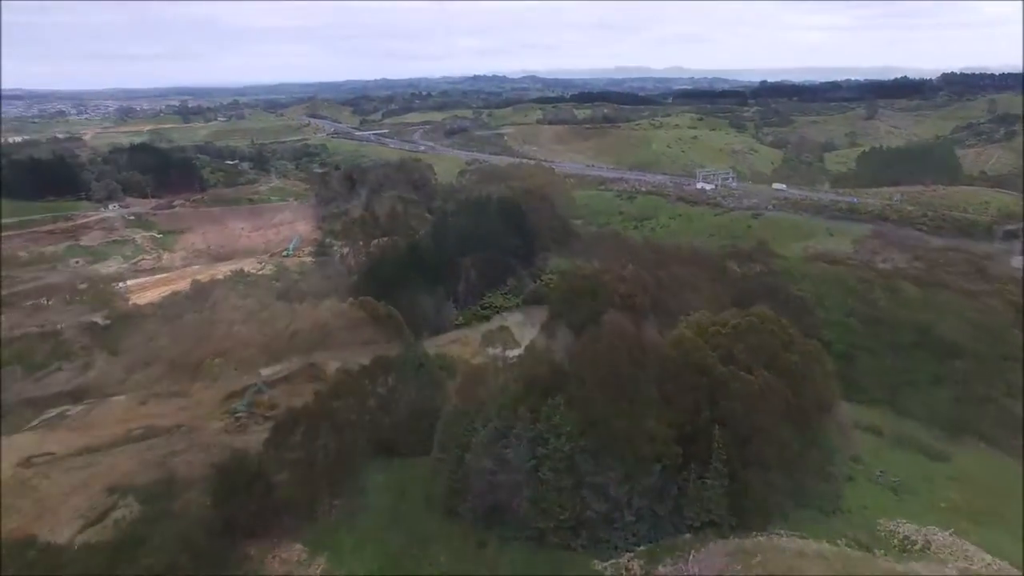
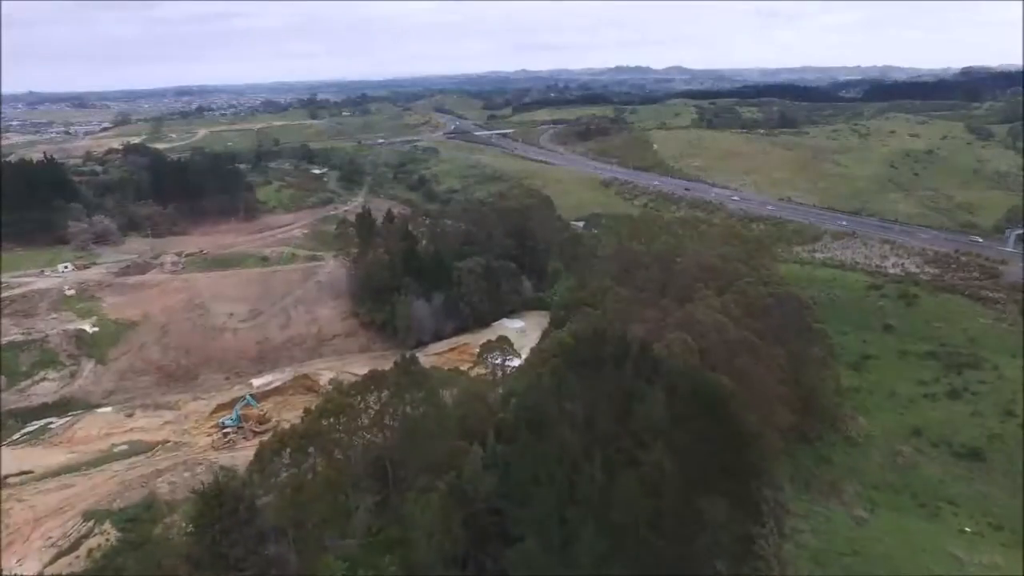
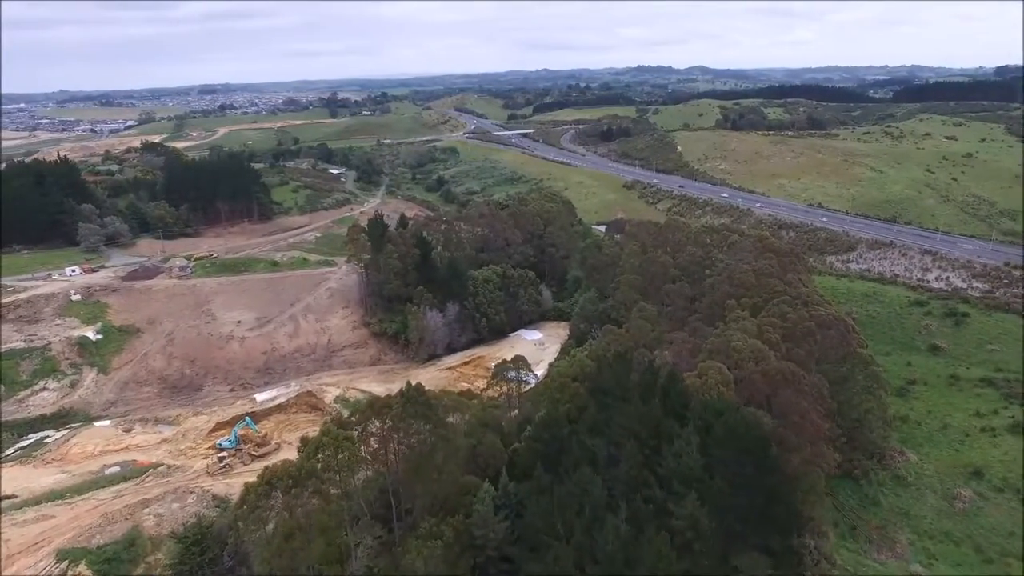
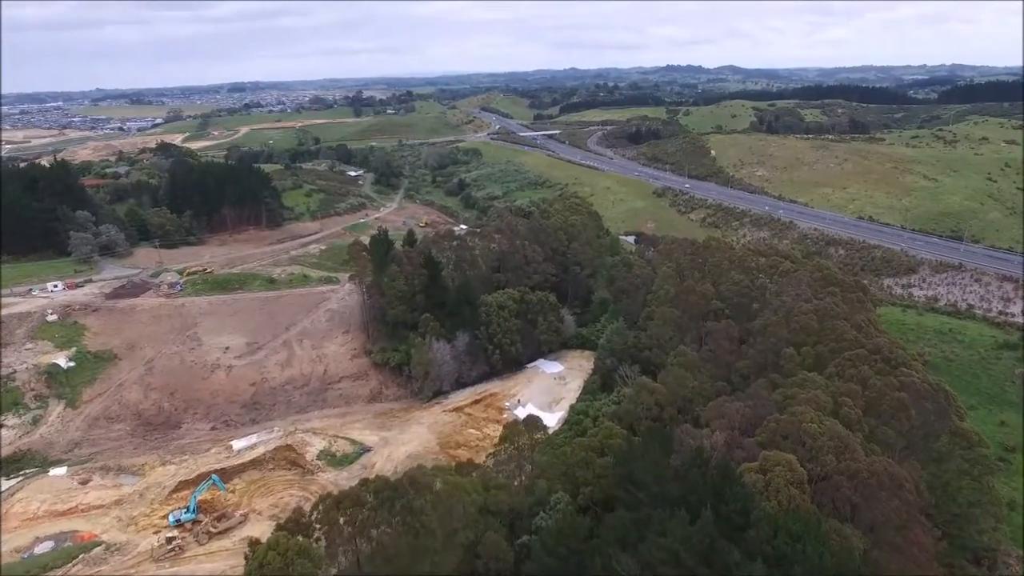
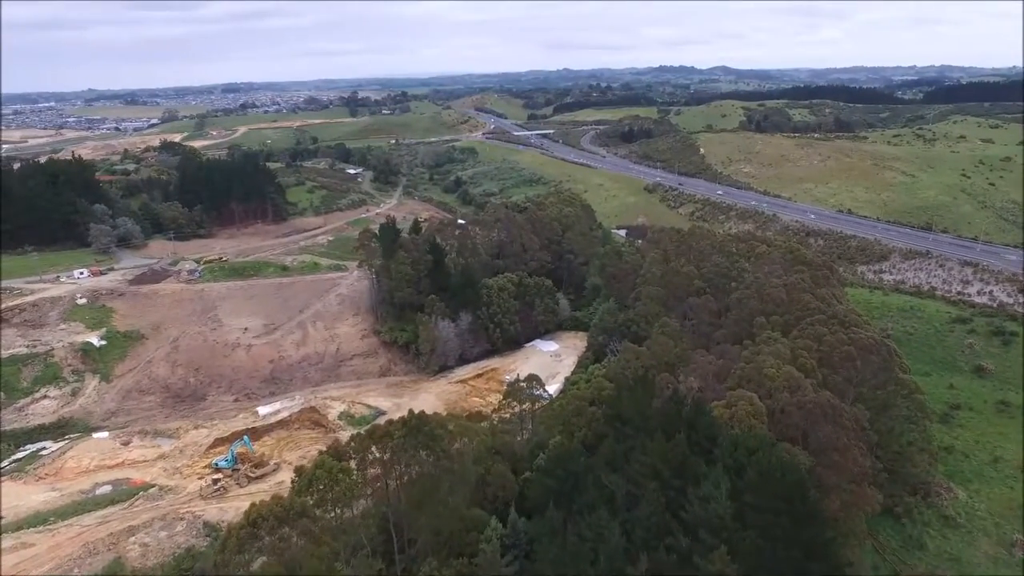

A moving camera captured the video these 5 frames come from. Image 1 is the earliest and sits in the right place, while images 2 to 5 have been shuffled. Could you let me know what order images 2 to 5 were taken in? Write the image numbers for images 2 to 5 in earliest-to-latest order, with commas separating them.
2, 3, 5, 4
